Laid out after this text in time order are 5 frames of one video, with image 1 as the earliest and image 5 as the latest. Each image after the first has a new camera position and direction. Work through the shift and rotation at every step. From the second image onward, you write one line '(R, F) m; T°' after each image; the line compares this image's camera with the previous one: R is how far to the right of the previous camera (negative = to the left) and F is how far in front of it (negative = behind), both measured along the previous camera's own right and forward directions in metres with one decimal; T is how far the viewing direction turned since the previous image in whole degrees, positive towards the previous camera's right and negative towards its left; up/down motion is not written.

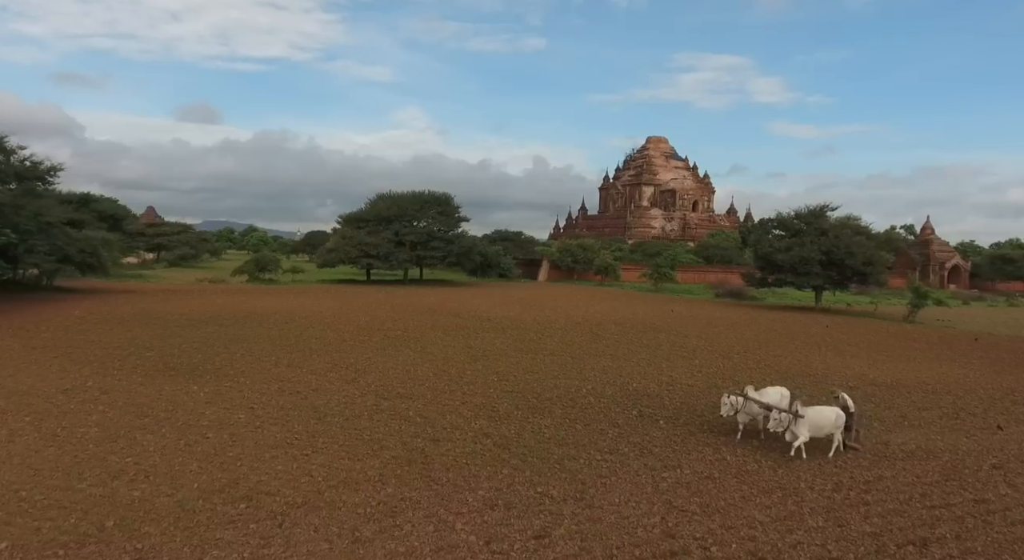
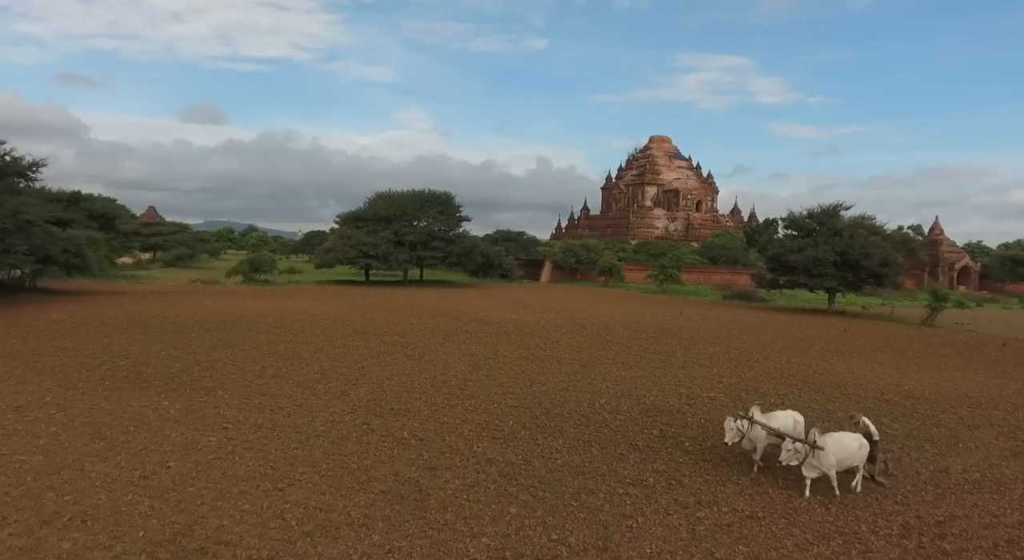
(-0.1, +1.0) m; 0°
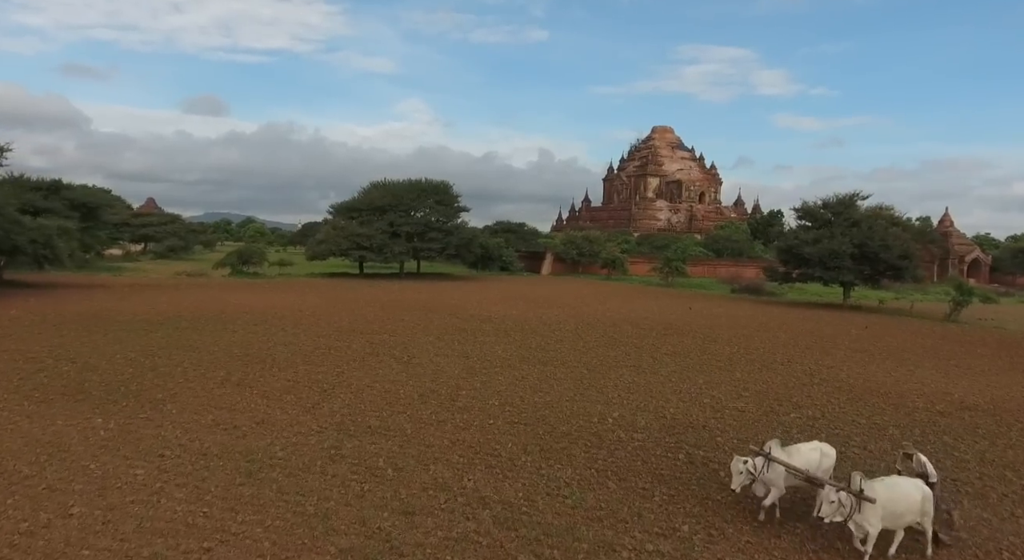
(0.0, +1.4) m; 0°
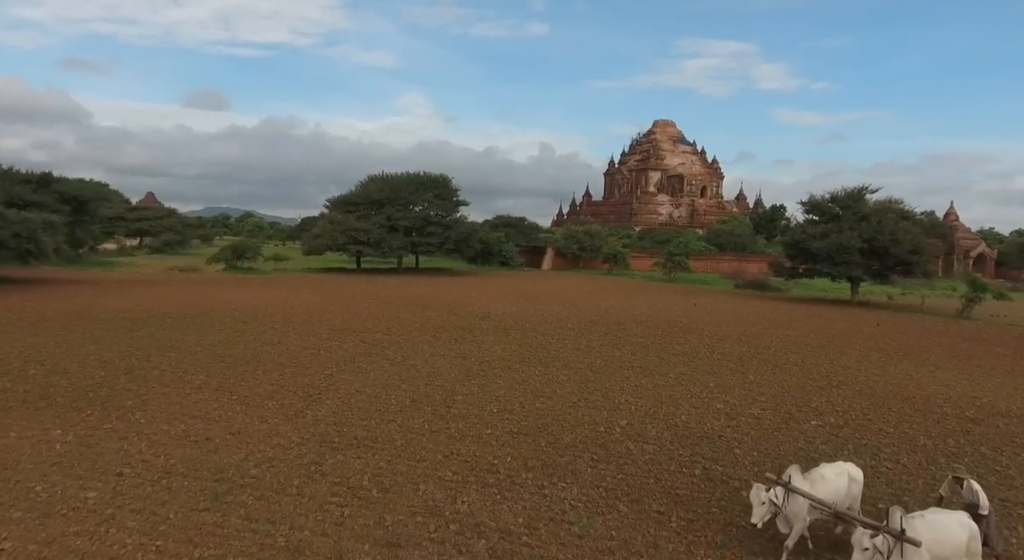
(0.0, +0.7) m; 0°
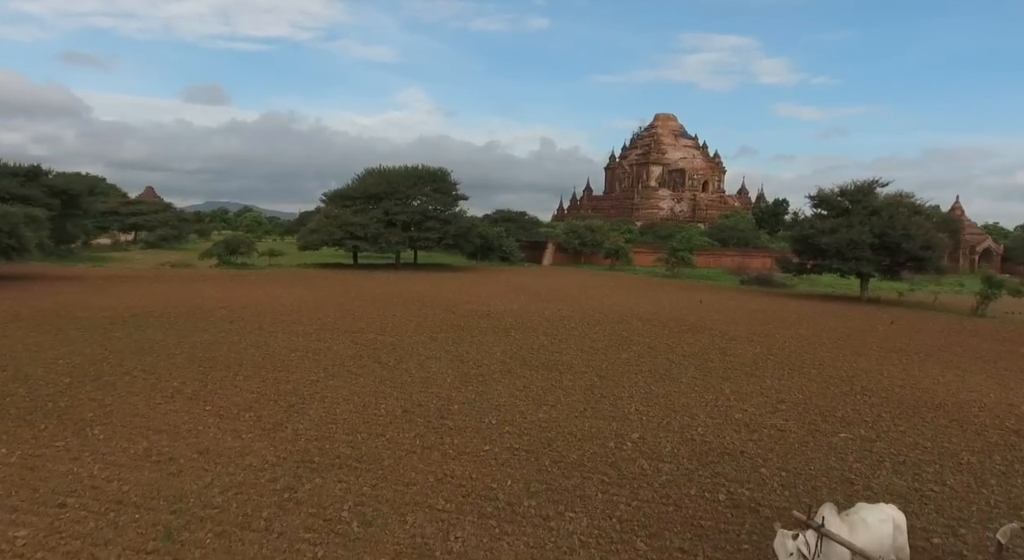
(0.0, +0.7) m; 0°
